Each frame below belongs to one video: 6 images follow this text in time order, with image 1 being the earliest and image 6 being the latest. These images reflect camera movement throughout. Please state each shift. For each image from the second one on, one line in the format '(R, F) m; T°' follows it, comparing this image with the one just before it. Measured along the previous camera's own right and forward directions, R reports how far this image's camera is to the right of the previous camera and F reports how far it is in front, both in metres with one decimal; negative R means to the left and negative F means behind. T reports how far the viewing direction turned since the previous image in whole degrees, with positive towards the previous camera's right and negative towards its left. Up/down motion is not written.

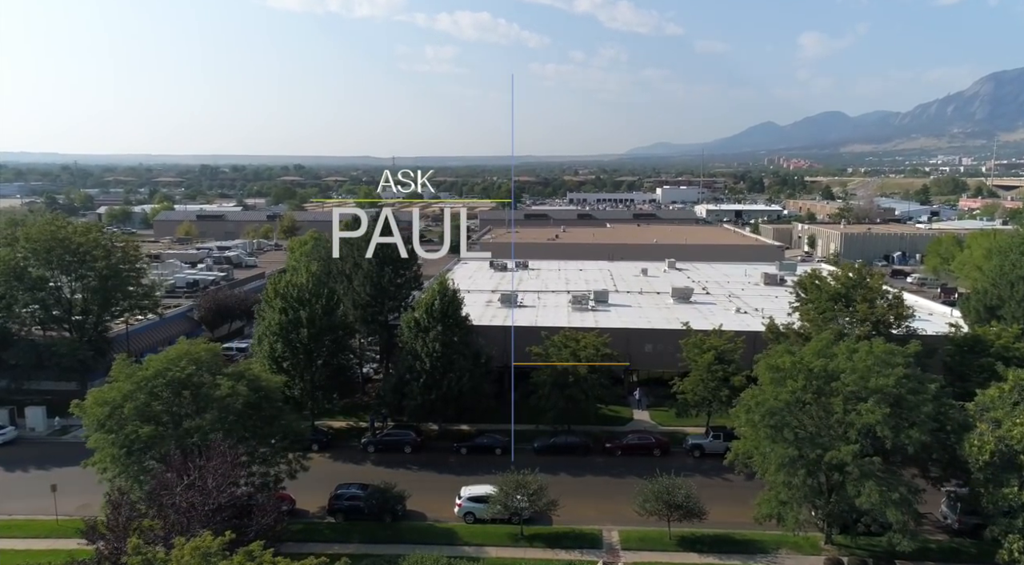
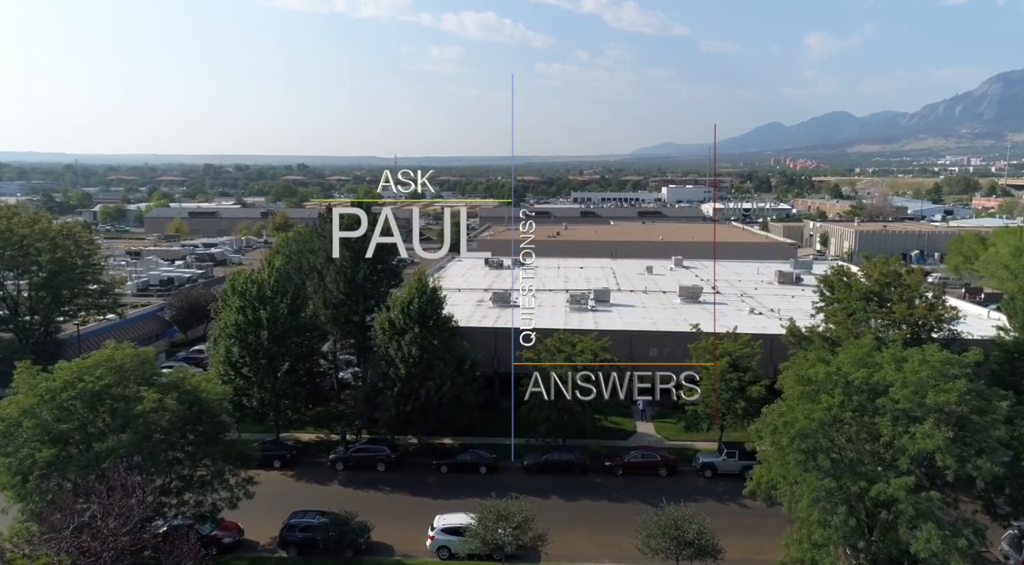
(+0.6, +2.8) m; 0°
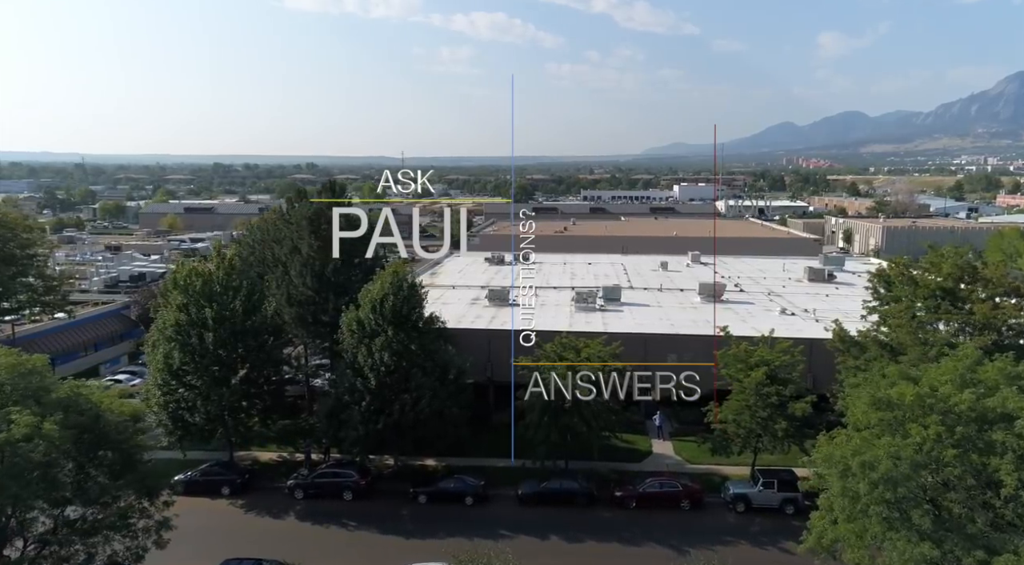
(+0.5, +3.5) m; -1°
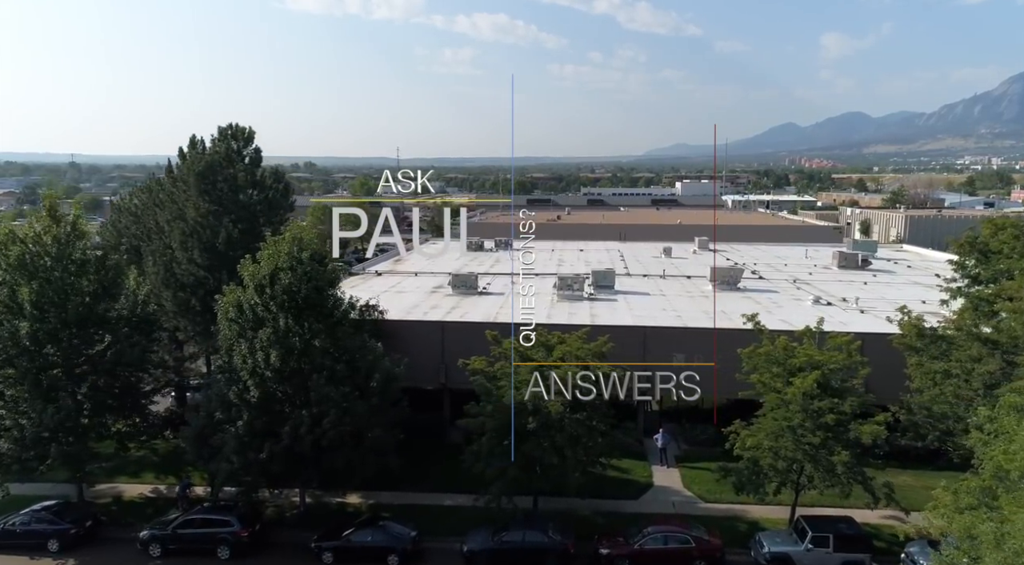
(+1.2, +5.2) m; 0°
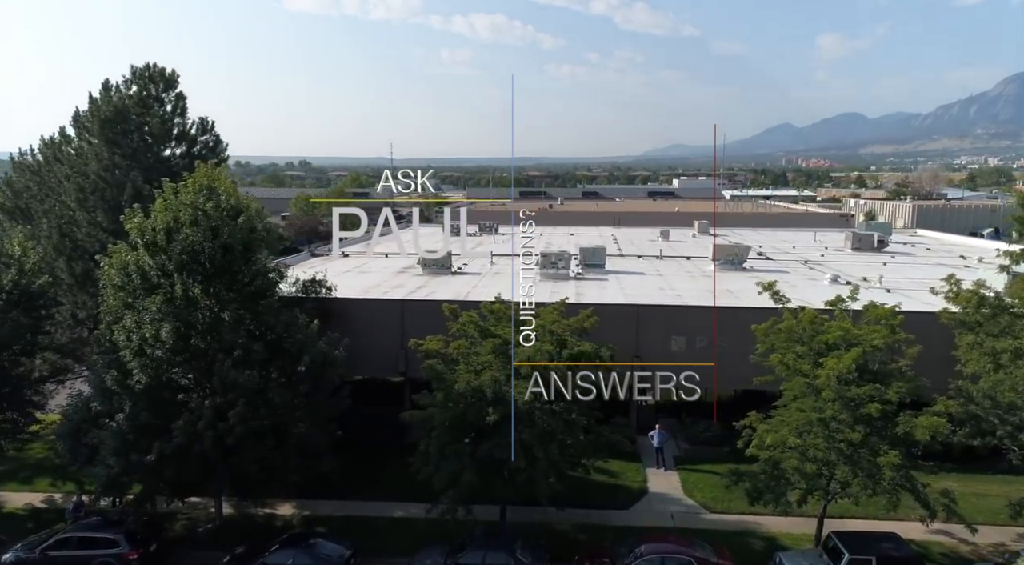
(+0.6, +2.6) m; 0°
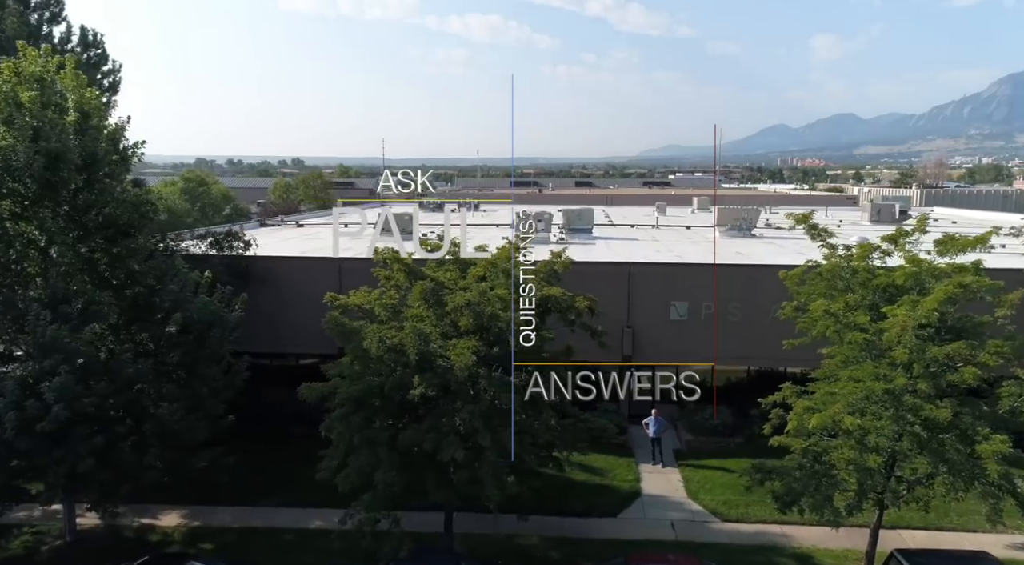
(+0.6, +2.8) m; 0°
